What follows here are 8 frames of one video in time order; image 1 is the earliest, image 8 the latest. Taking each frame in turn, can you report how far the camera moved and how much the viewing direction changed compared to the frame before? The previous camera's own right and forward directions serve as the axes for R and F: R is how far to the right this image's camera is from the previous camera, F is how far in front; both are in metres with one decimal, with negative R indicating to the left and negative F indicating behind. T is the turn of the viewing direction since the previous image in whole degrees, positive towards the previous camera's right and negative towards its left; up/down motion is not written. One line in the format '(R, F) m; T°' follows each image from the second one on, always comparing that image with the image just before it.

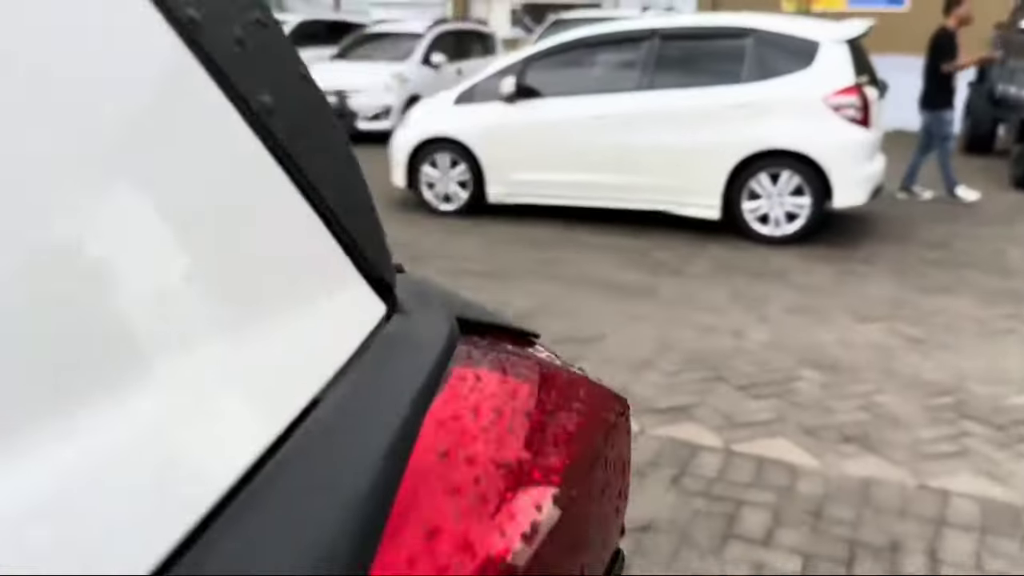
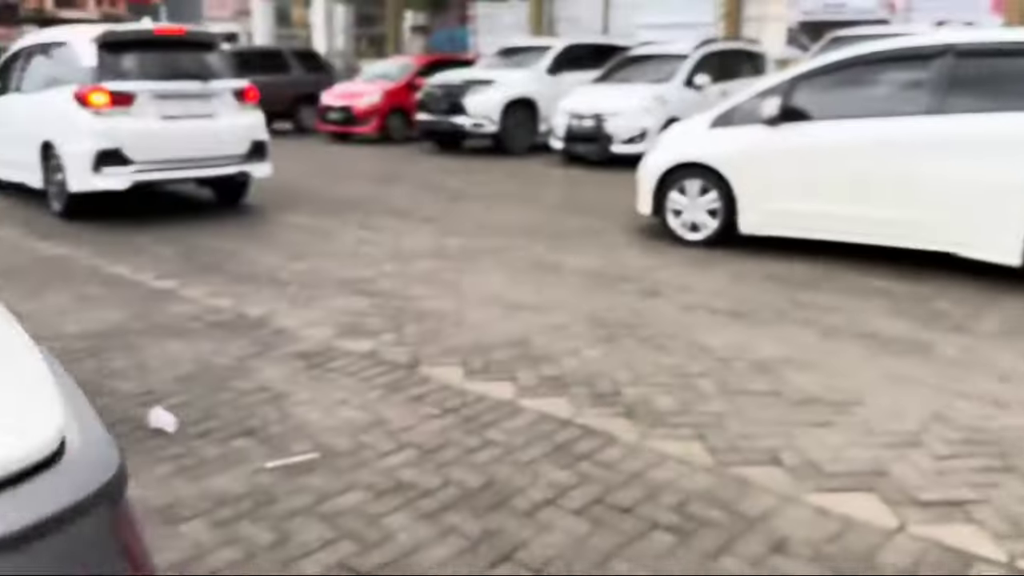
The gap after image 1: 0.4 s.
(+0.1, +0.3) m; -17°
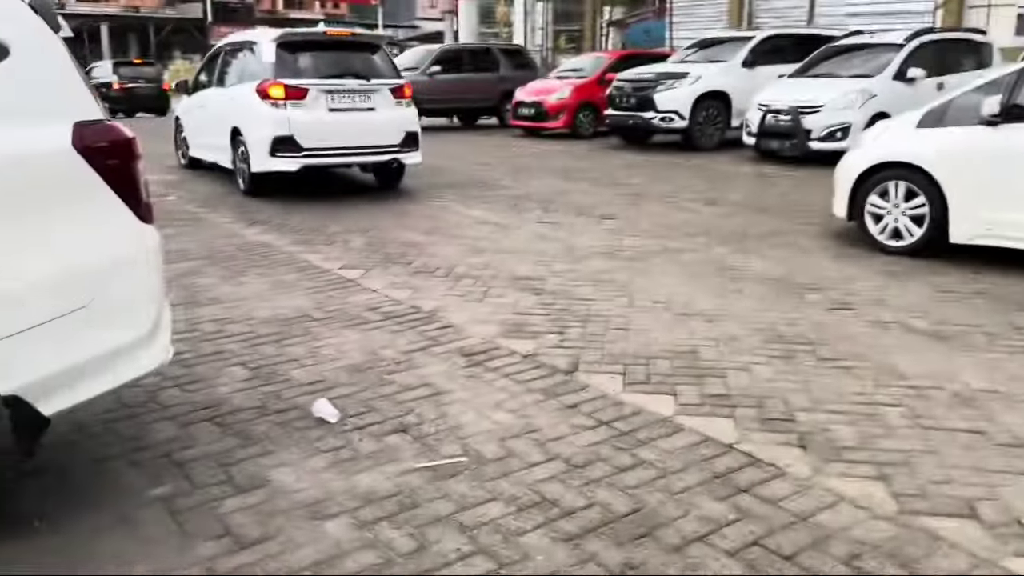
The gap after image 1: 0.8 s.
(+0.1, +0.2) m; -12°
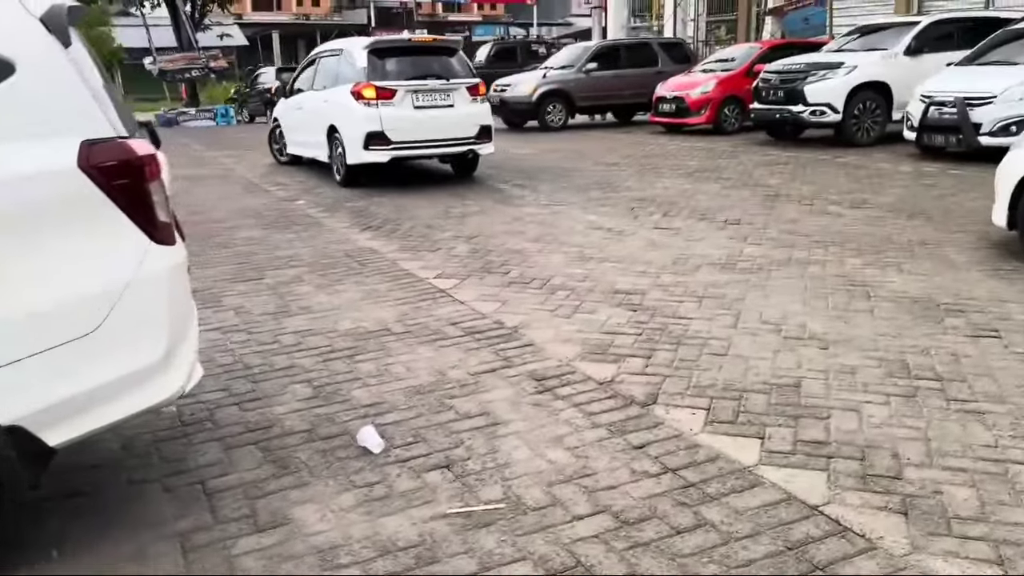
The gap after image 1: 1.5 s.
(+0.4, +0.4) m; -10°
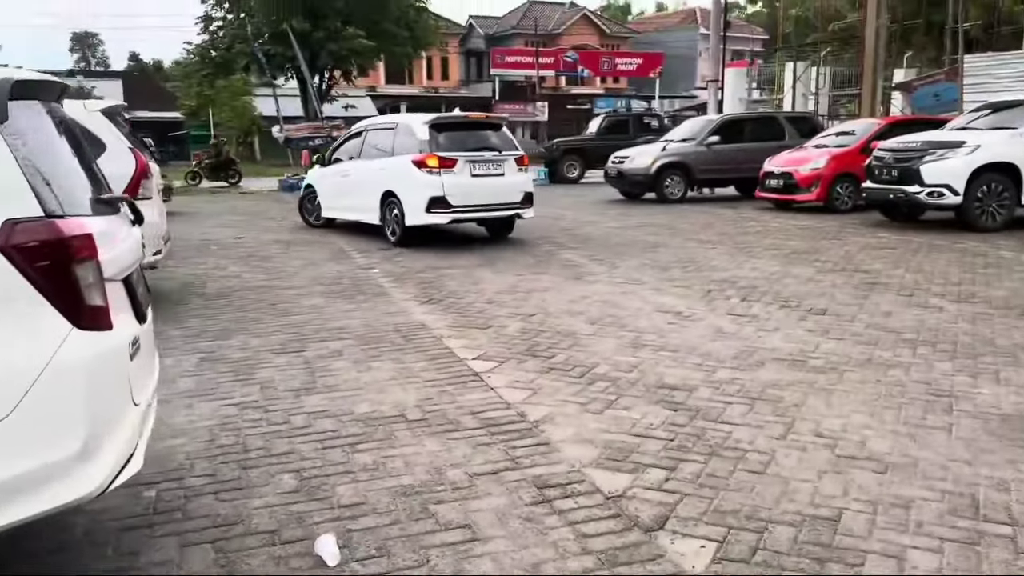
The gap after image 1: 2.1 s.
(+0.5, +0.4) m; -8°
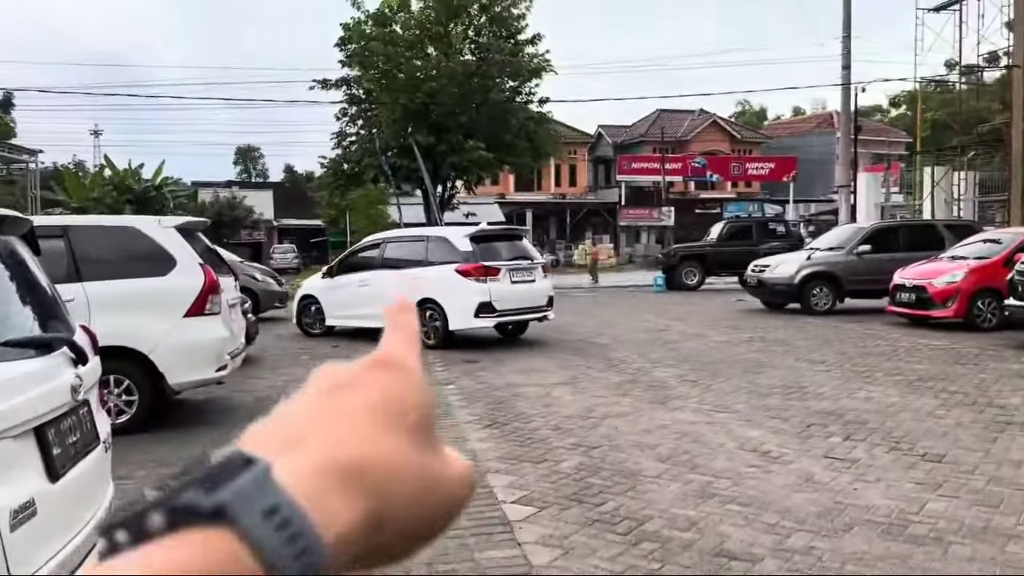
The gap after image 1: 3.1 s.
(+0.5, +0.6) m; -9°
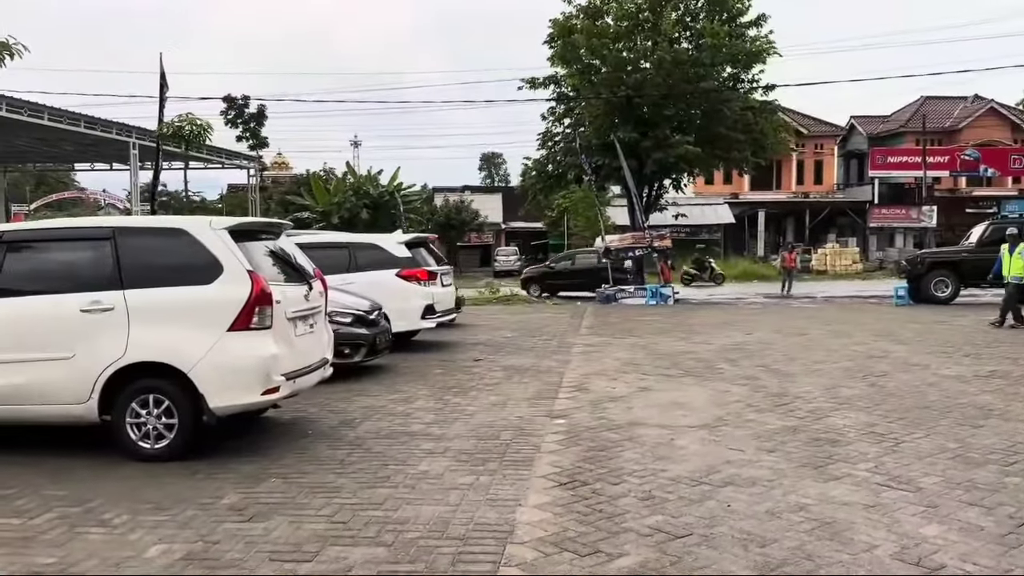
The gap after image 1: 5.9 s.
(+1.1, +1.8) m; -16°
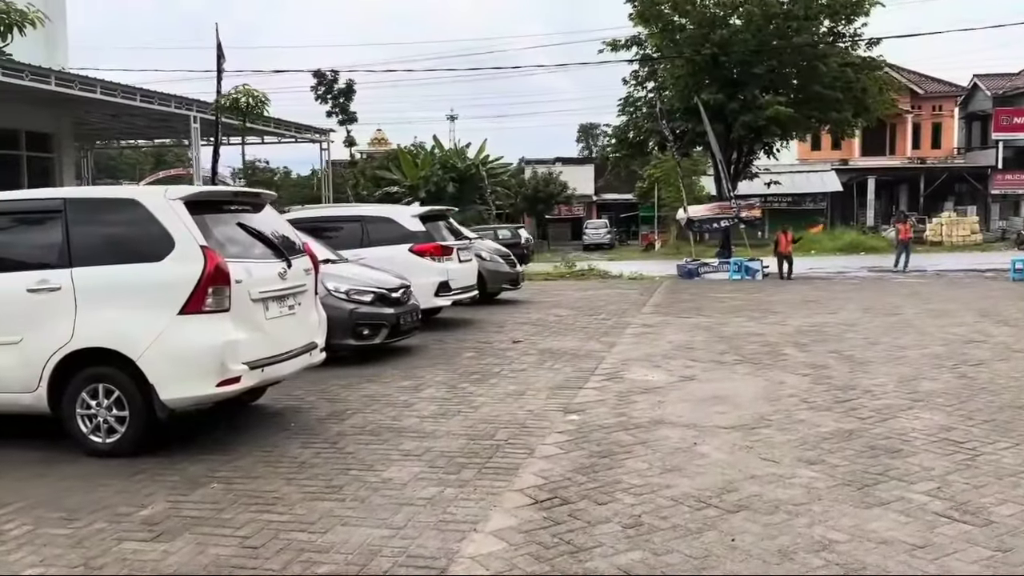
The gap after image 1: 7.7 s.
(+0.8, +1.0) m; -7°
